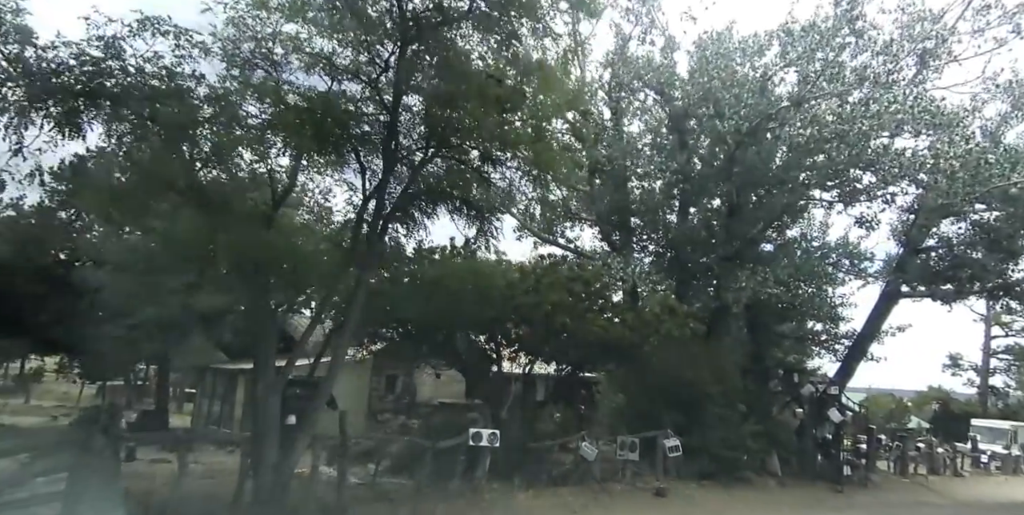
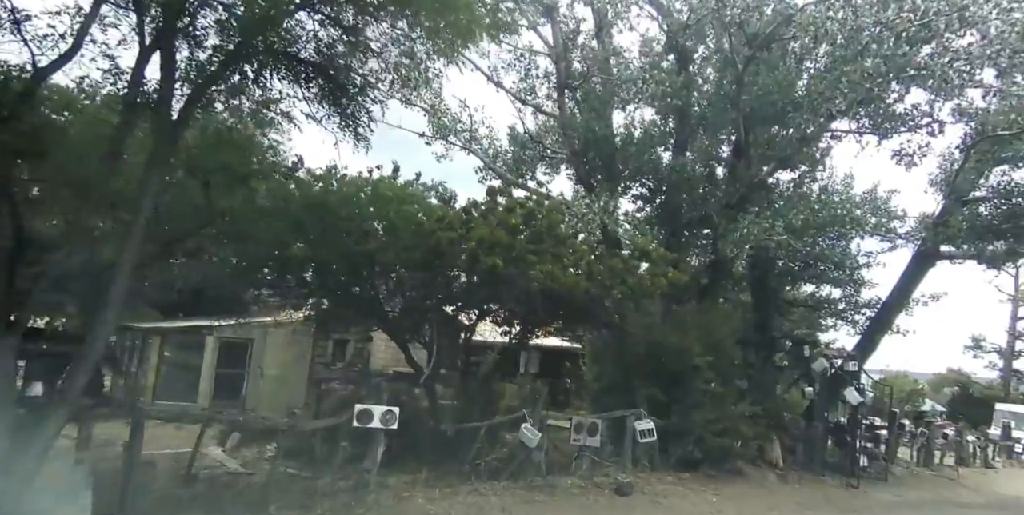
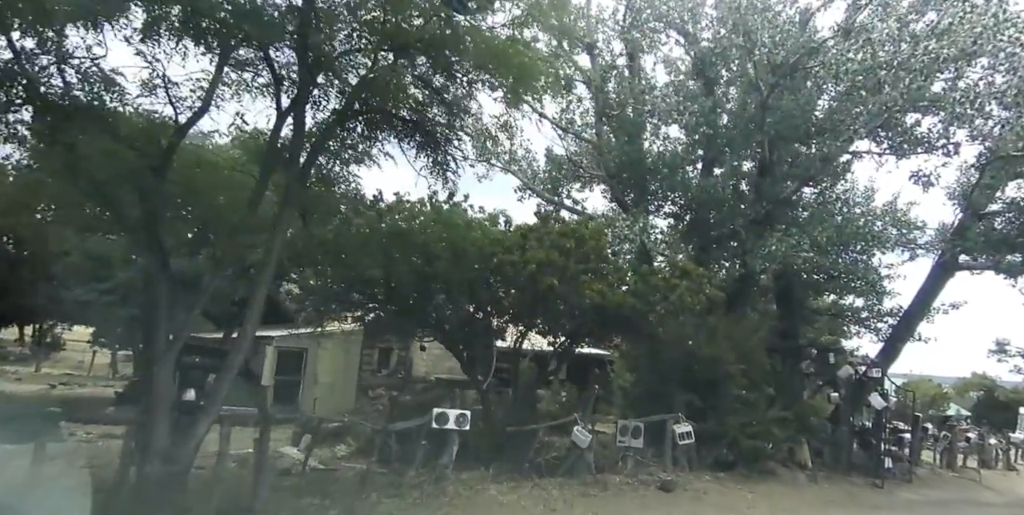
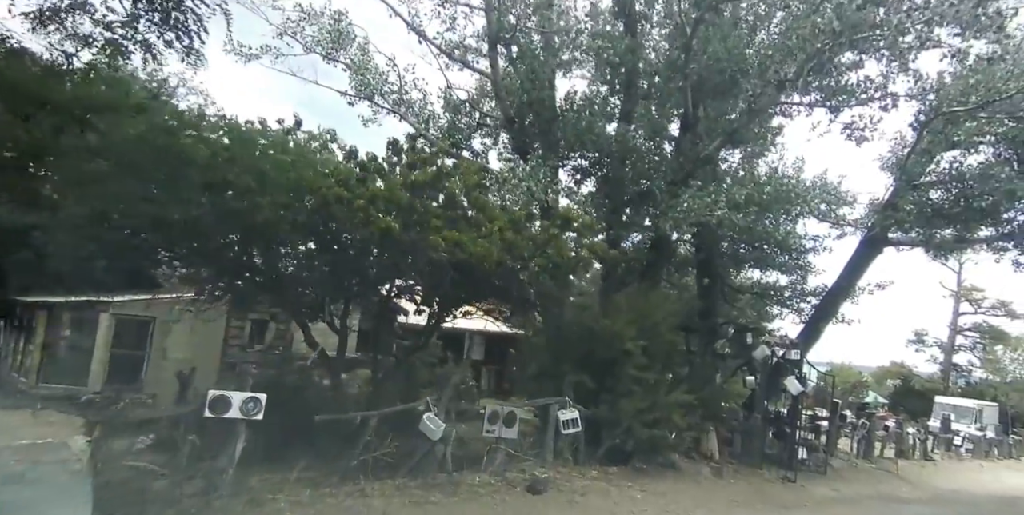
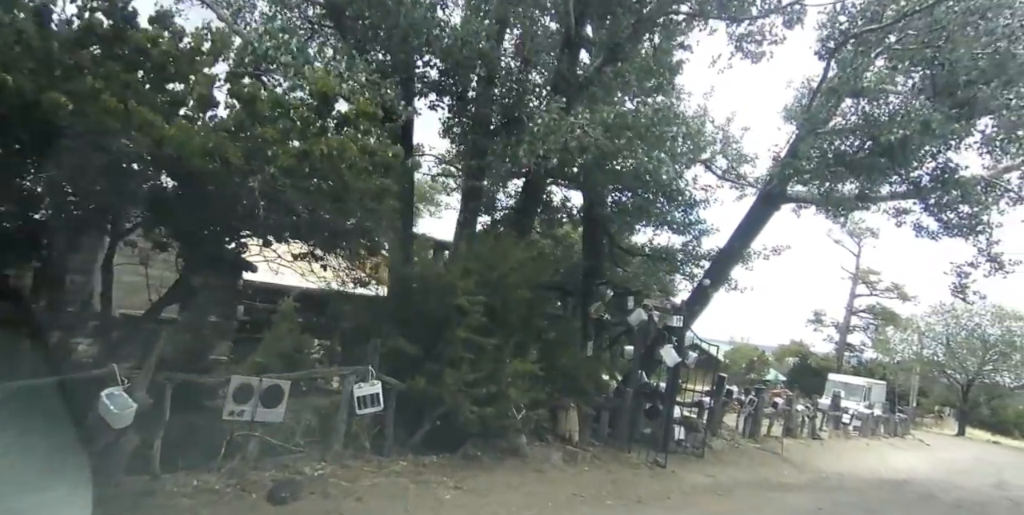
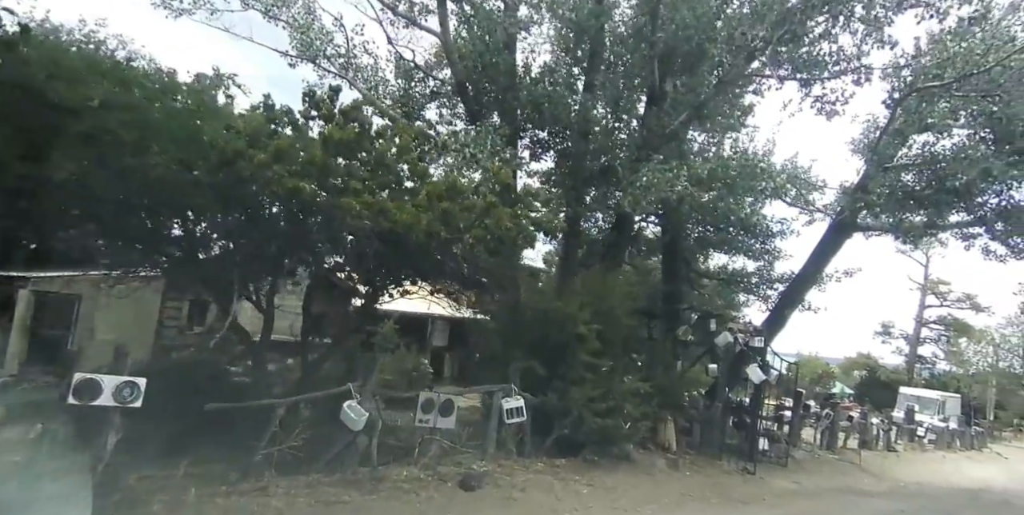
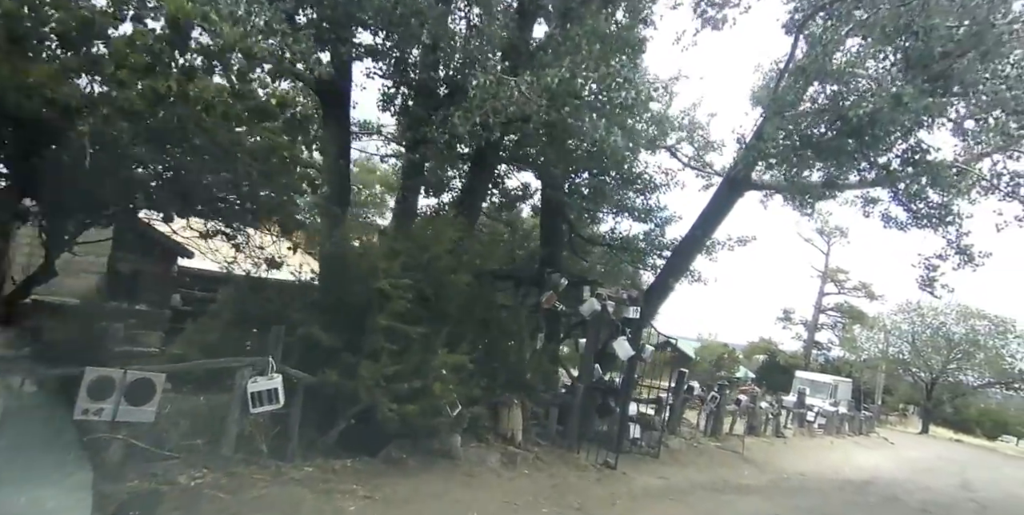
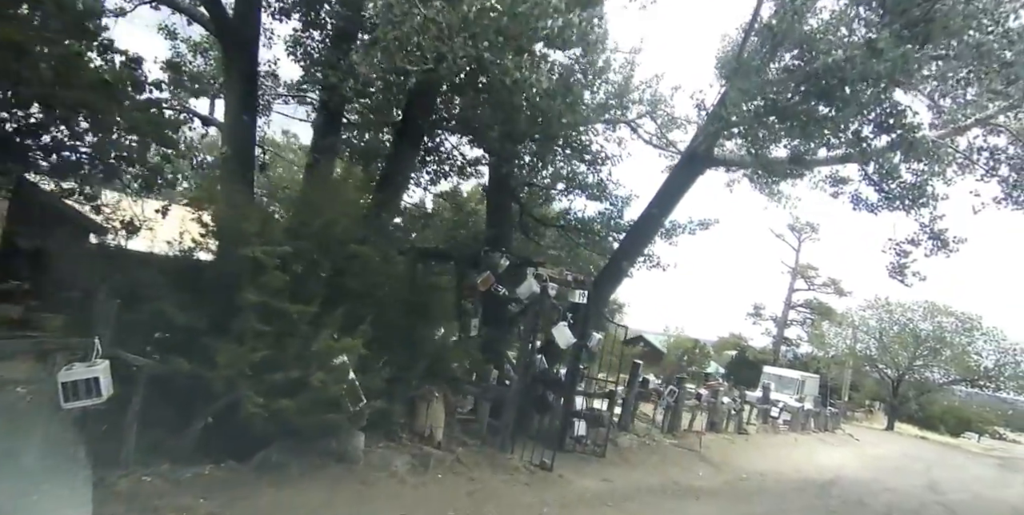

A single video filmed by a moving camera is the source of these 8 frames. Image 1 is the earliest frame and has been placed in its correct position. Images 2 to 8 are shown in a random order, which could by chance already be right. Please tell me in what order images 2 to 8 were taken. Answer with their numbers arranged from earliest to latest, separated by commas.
3, 2, 4, 6, 5, 7, 8
